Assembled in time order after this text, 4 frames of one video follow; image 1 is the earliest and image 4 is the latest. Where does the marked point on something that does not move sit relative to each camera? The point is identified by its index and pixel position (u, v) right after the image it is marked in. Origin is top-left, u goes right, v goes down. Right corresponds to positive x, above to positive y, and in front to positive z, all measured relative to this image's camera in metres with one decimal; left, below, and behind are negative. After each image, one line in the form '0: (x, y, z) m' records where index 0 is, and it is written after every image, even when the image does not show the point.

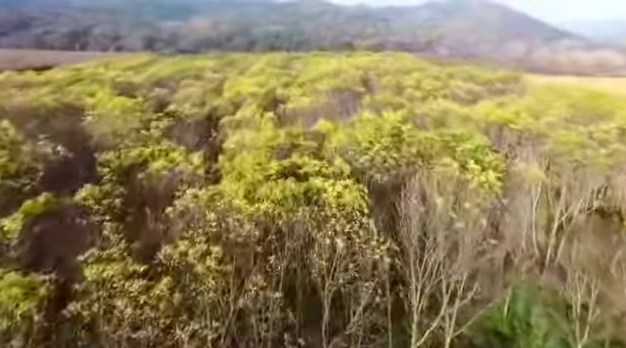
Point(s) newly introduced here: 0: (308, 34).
0: (0.0, +1.4, +3.7) m
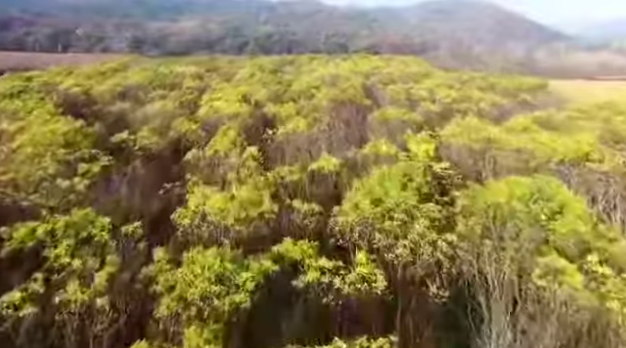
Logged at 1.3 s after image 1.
0: (-0.1, +1.2, +3.2) m
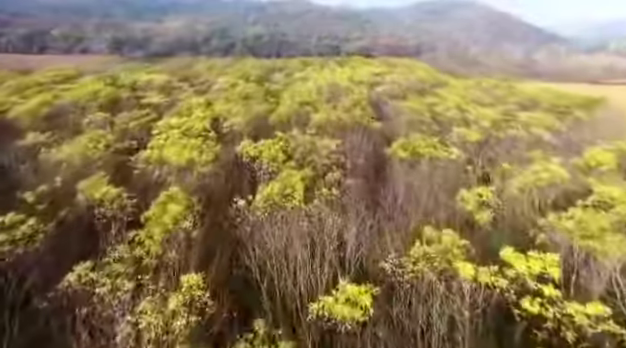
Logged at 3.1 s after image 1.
0: (-0.1, +0.9, +2.6) m
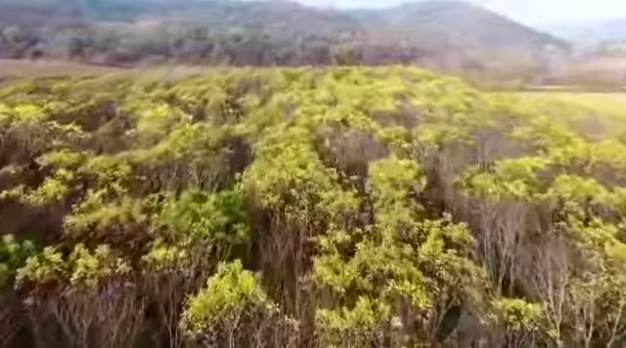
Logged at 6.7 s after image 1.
0: (-0.1, +0.4, +1.3) m
